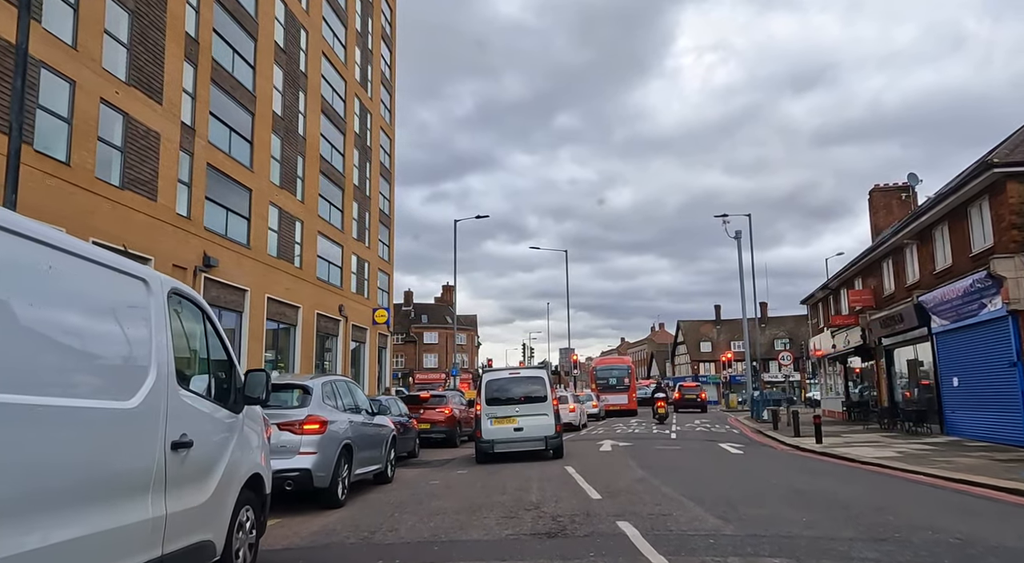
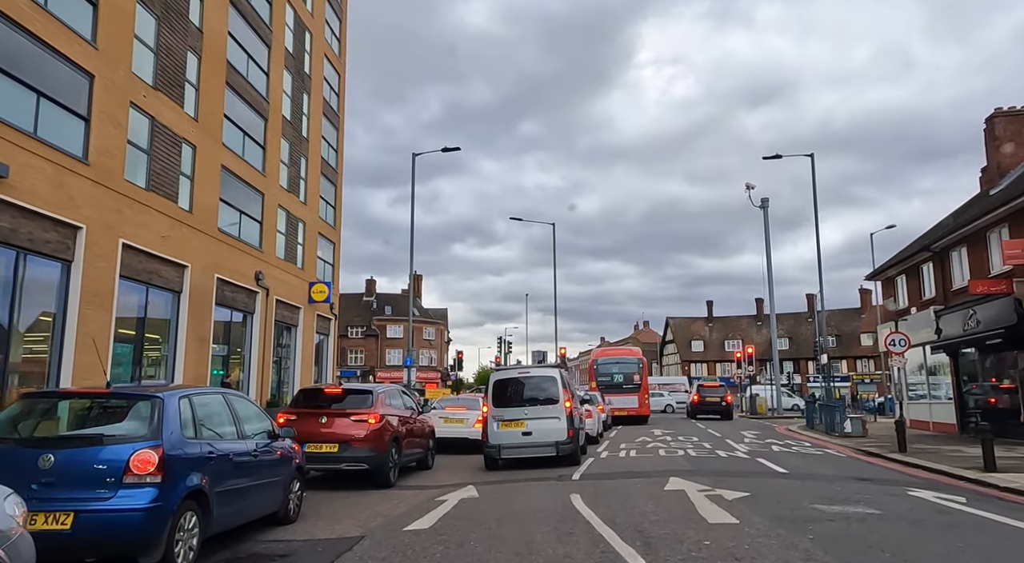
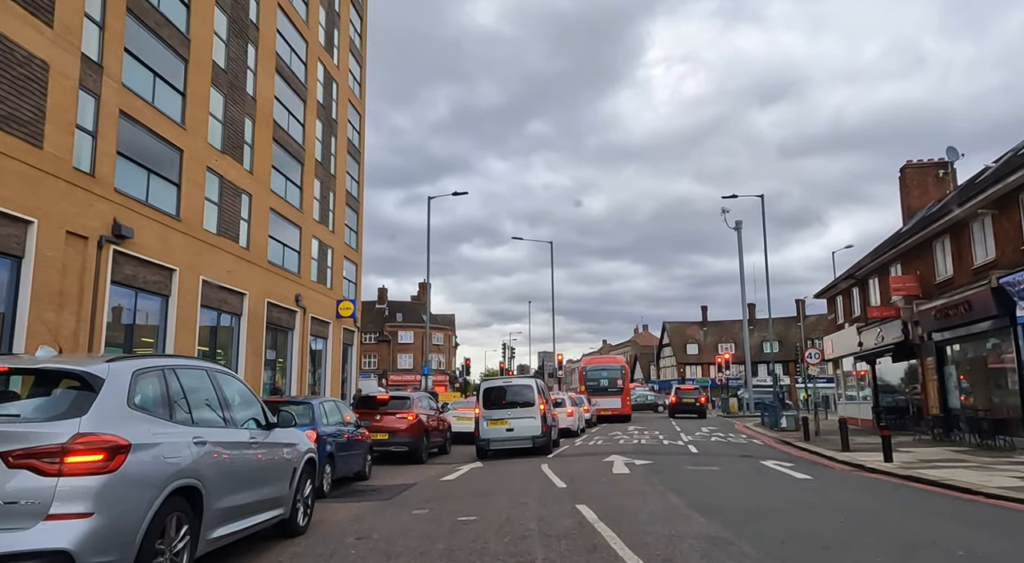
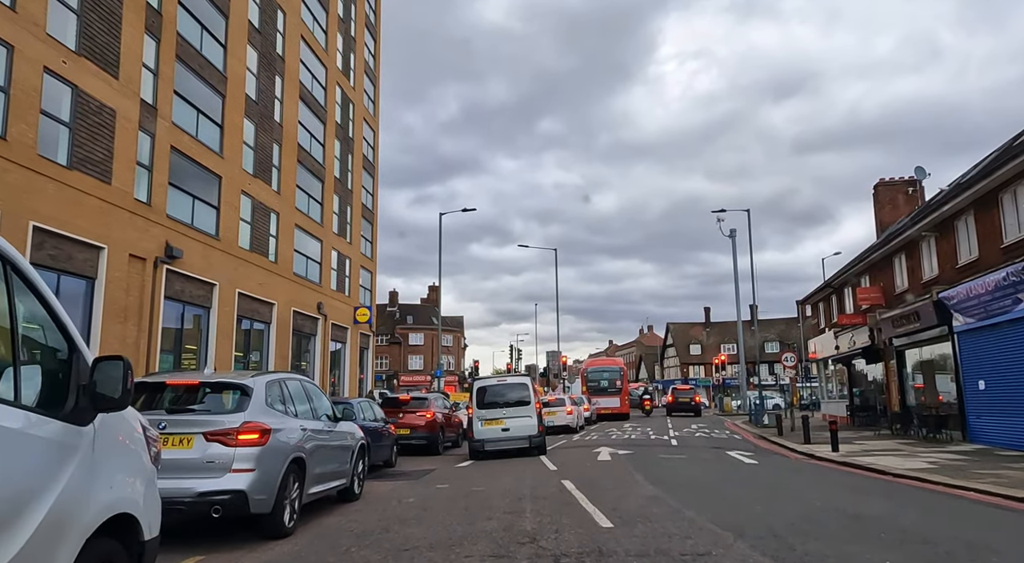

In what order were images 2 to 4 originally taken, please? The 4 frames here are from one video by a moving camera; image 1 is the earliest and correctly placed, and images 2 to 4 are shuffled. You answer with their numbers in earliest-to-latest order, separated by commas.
4, 3, 2
